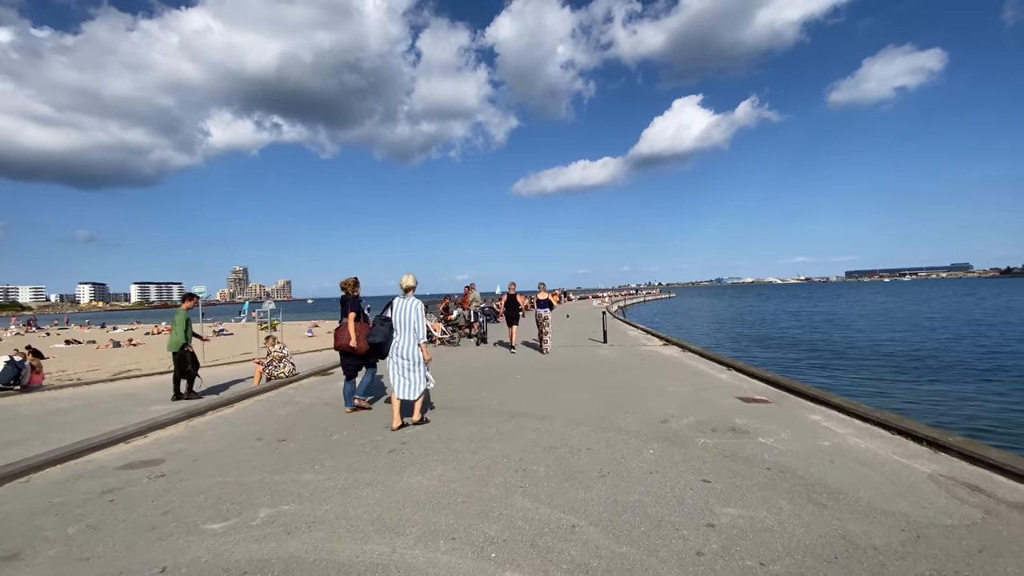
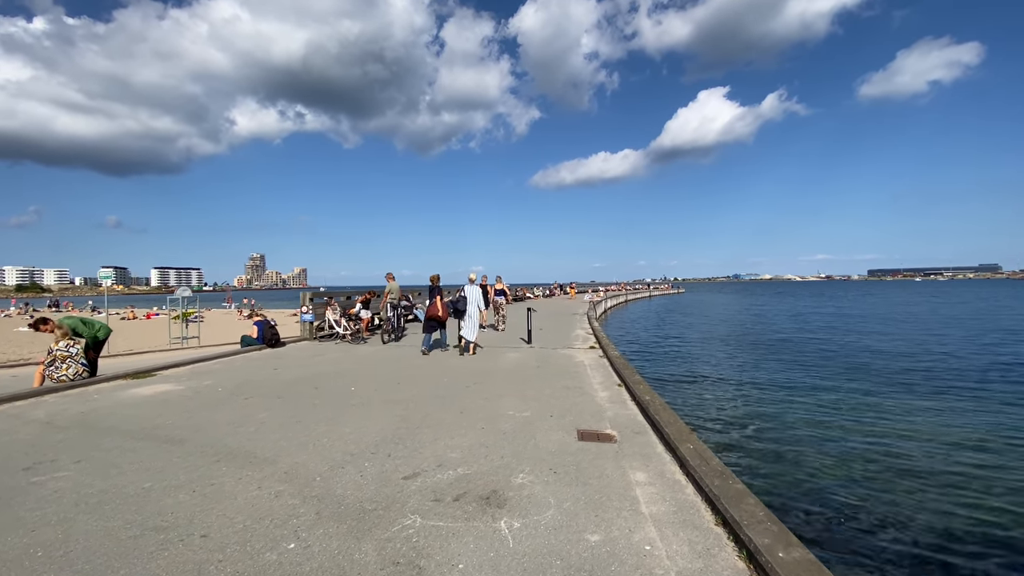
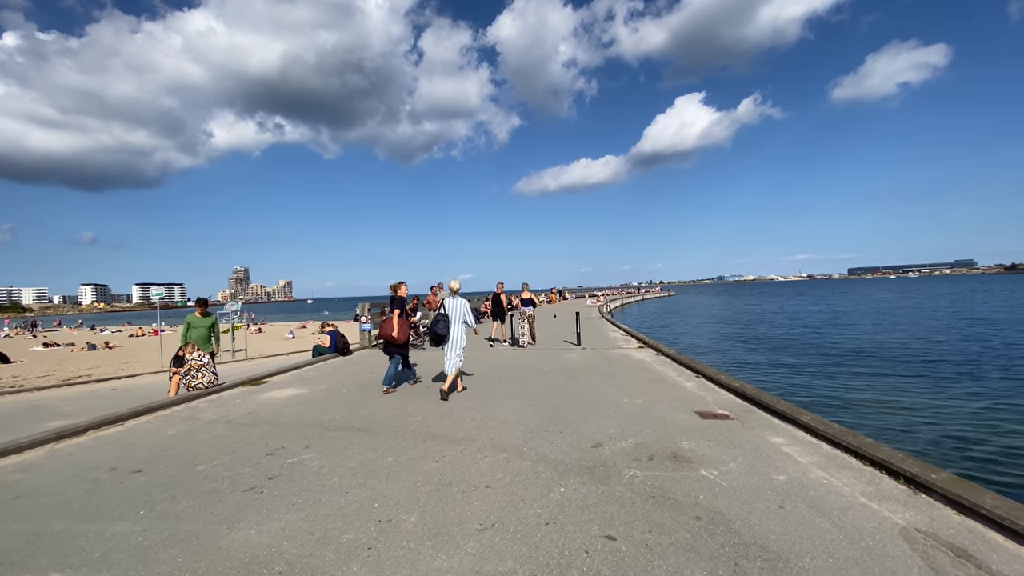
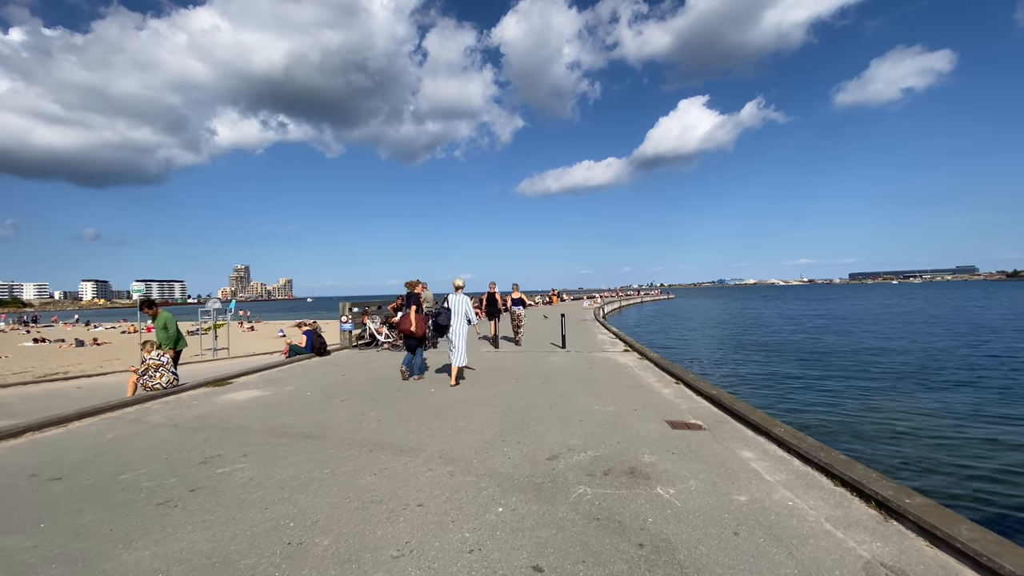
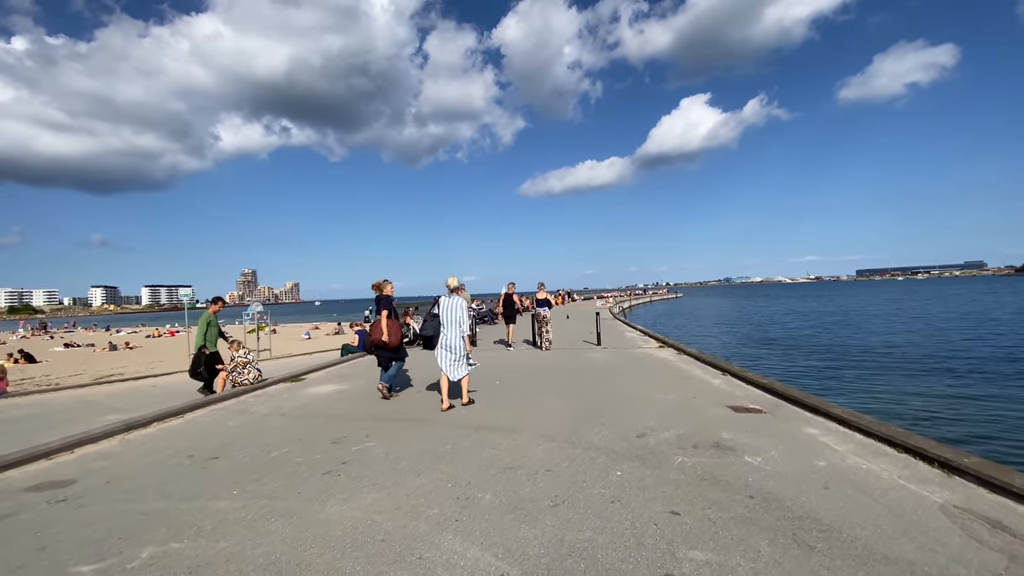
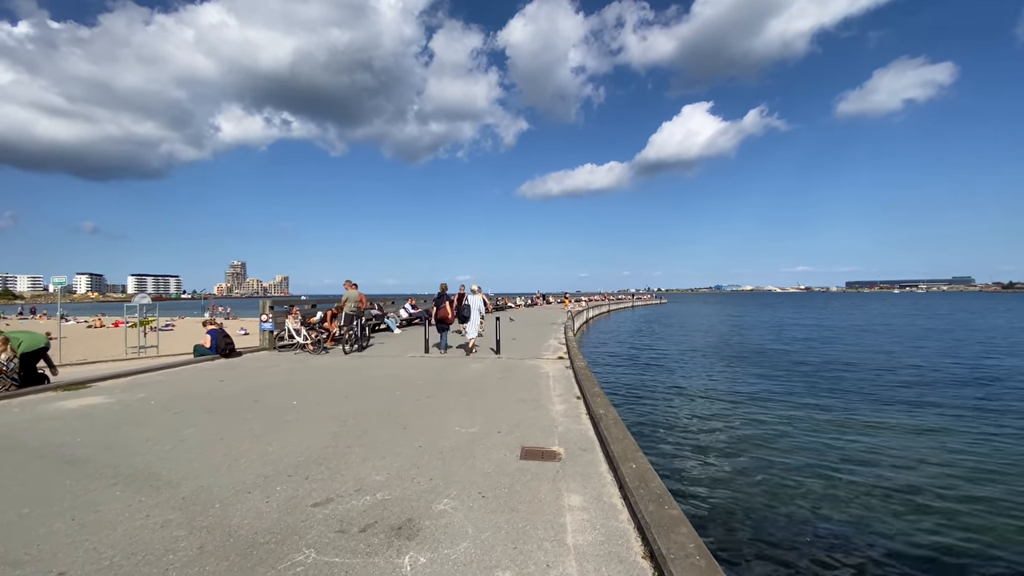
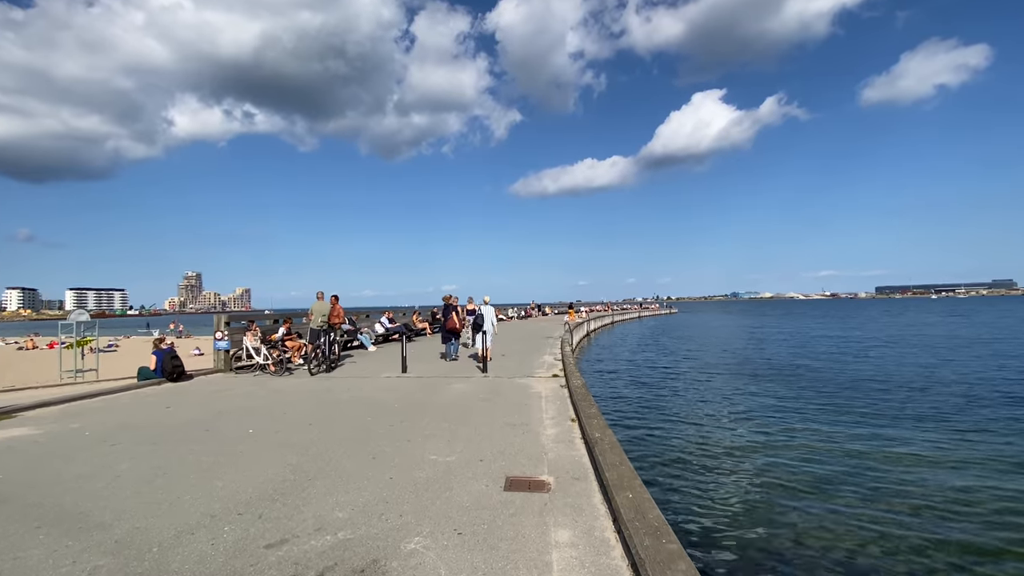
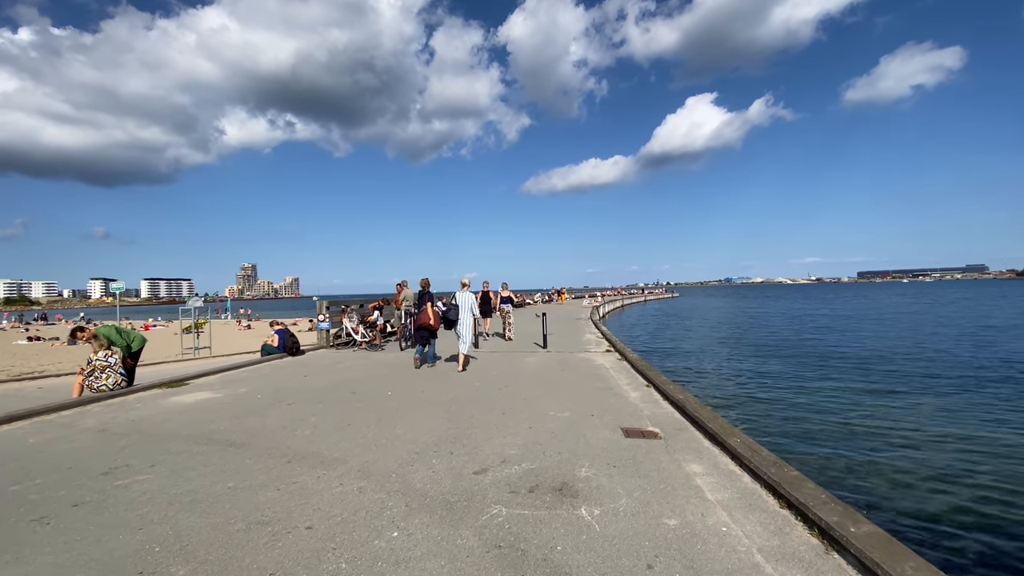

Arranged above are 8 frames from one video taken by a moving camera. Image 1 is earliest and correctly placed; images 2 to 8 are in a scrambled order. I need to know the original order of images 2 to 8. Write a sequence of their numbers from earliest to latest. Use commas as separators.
5, 3, 4, 8, 2, 6, 7
